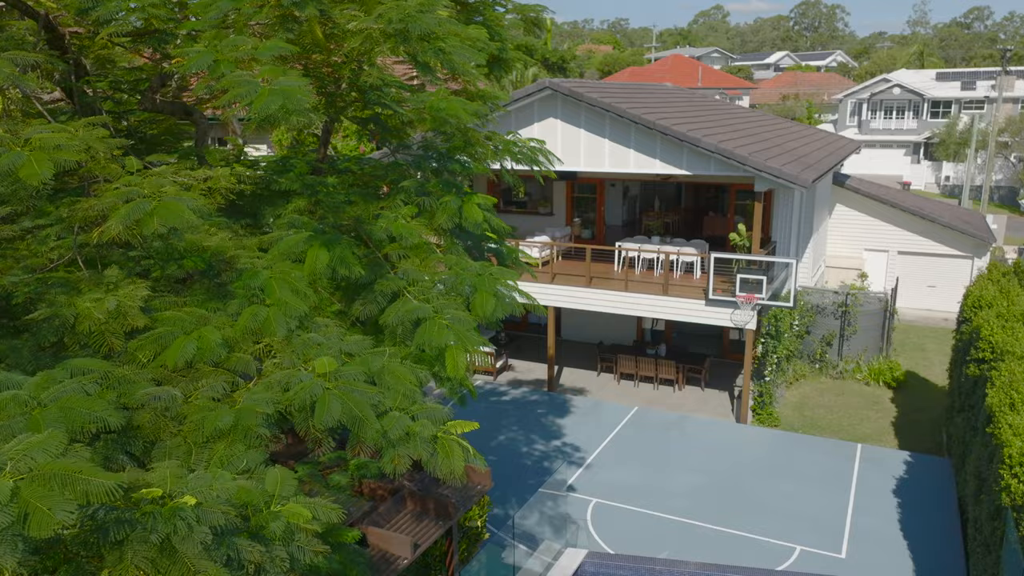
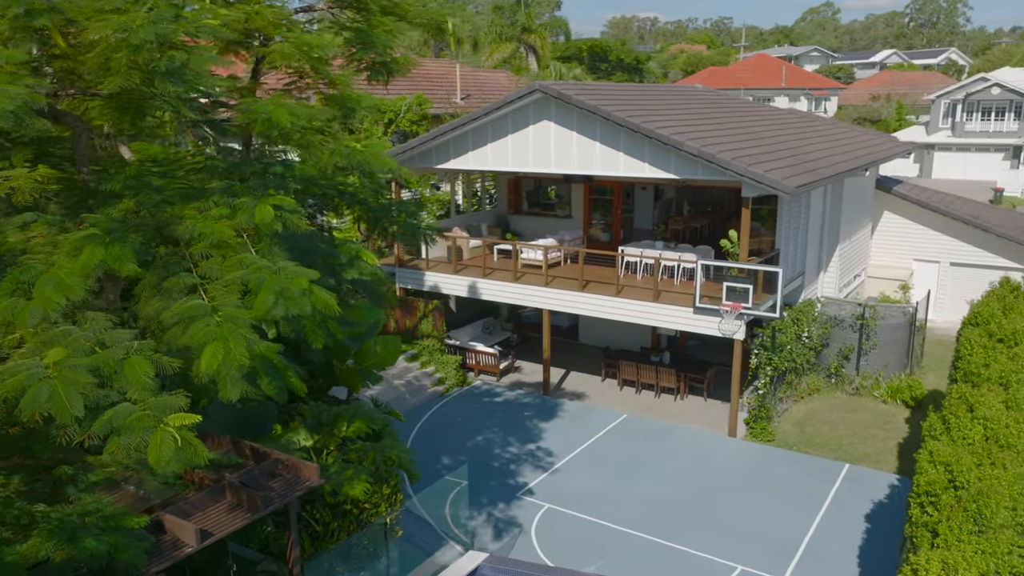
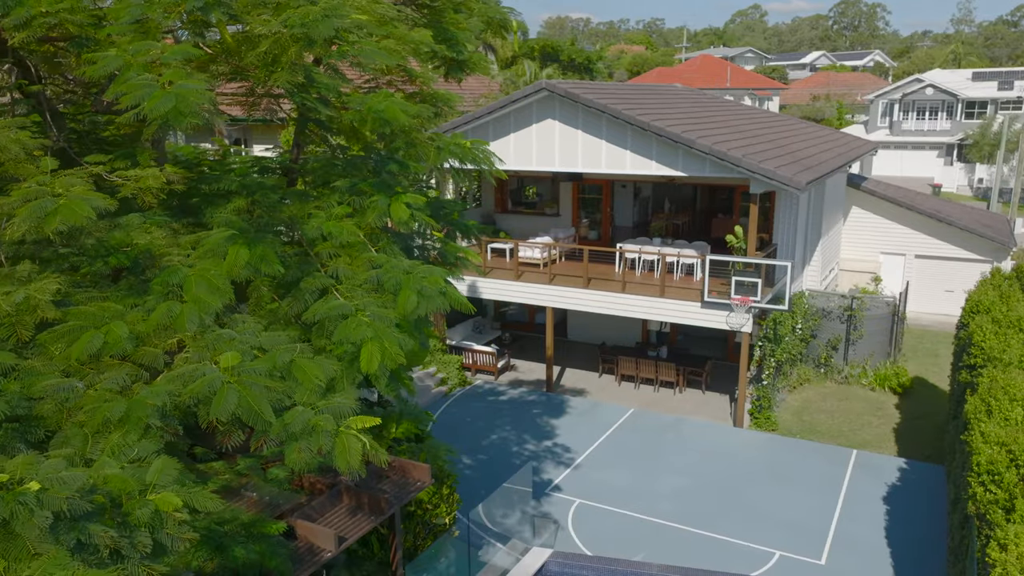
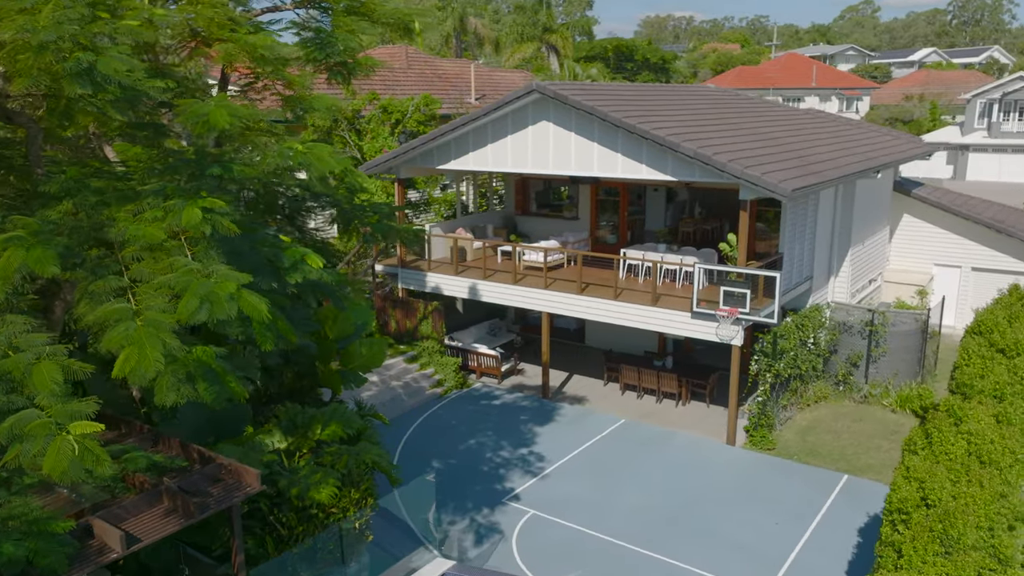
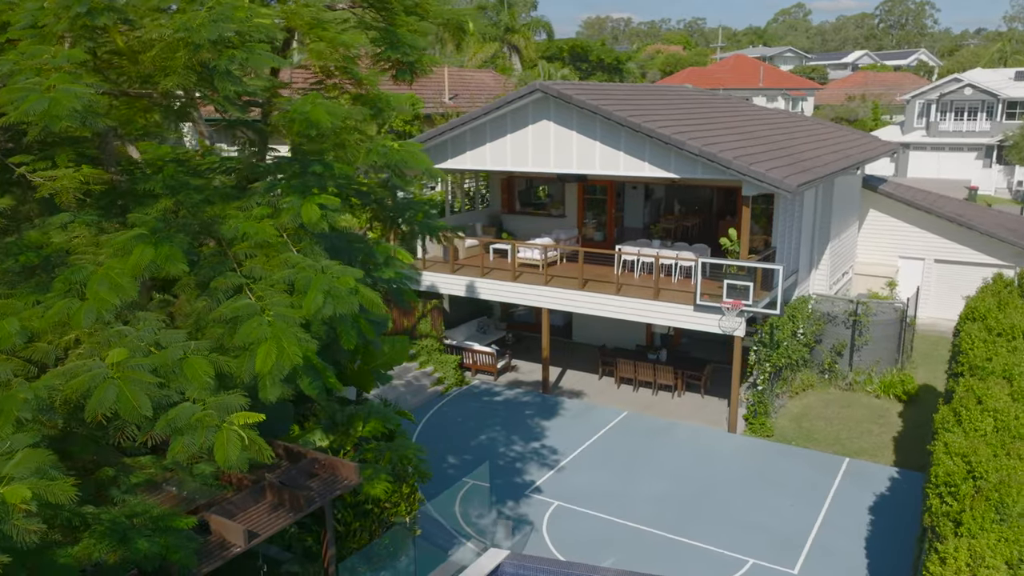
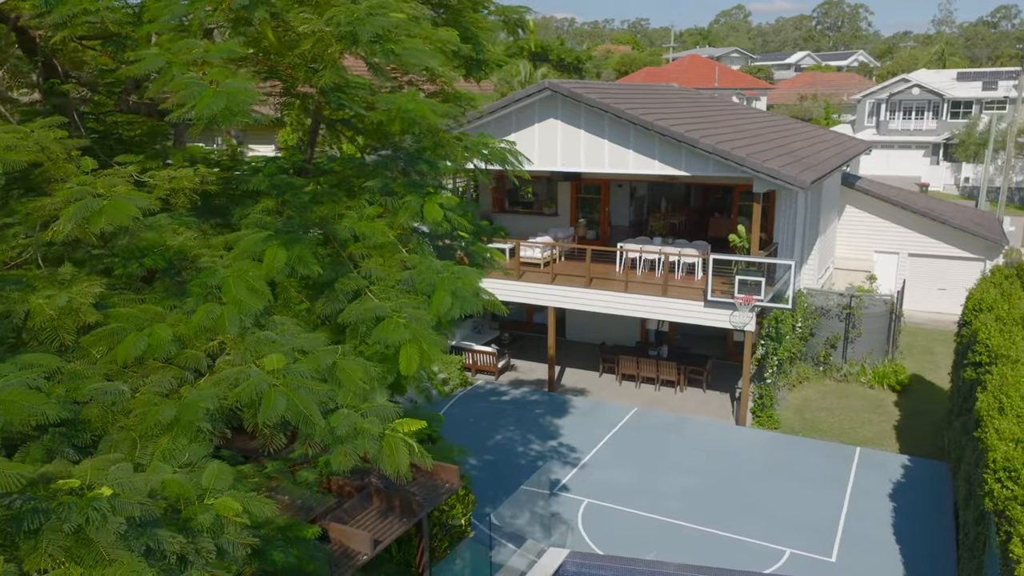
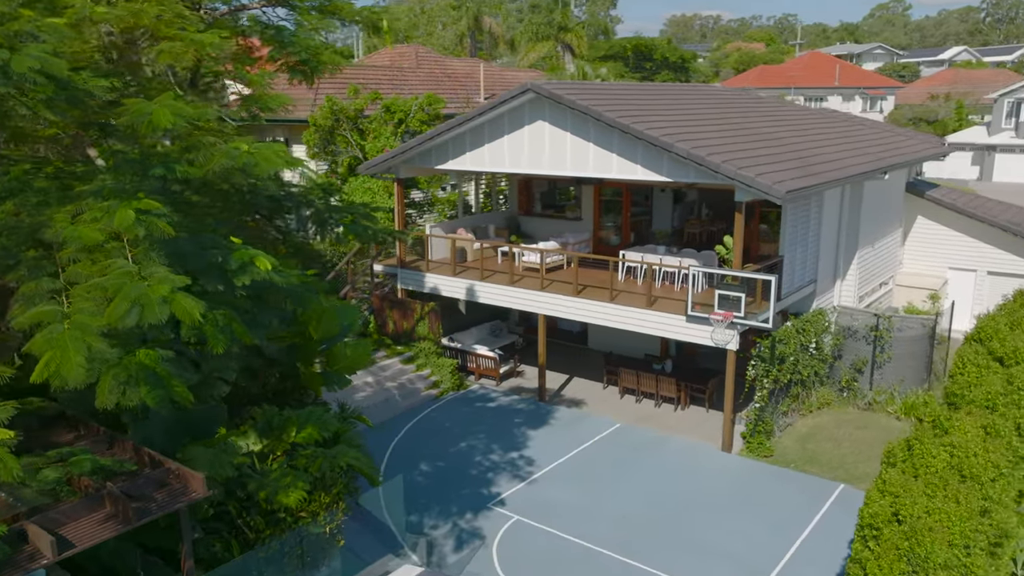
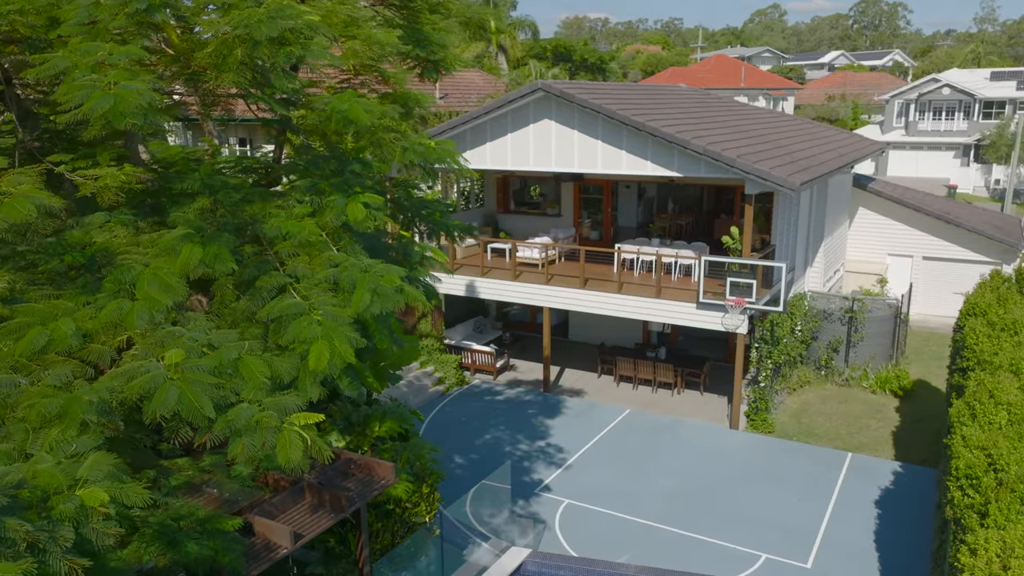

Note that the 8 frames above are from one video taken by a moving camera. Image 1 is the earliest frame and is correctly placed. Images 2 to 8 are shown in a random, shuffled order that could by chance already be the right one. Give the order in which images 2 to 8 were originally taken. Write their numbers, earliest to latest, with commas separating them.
6, 3, 8, 5, 2, 4, 7
